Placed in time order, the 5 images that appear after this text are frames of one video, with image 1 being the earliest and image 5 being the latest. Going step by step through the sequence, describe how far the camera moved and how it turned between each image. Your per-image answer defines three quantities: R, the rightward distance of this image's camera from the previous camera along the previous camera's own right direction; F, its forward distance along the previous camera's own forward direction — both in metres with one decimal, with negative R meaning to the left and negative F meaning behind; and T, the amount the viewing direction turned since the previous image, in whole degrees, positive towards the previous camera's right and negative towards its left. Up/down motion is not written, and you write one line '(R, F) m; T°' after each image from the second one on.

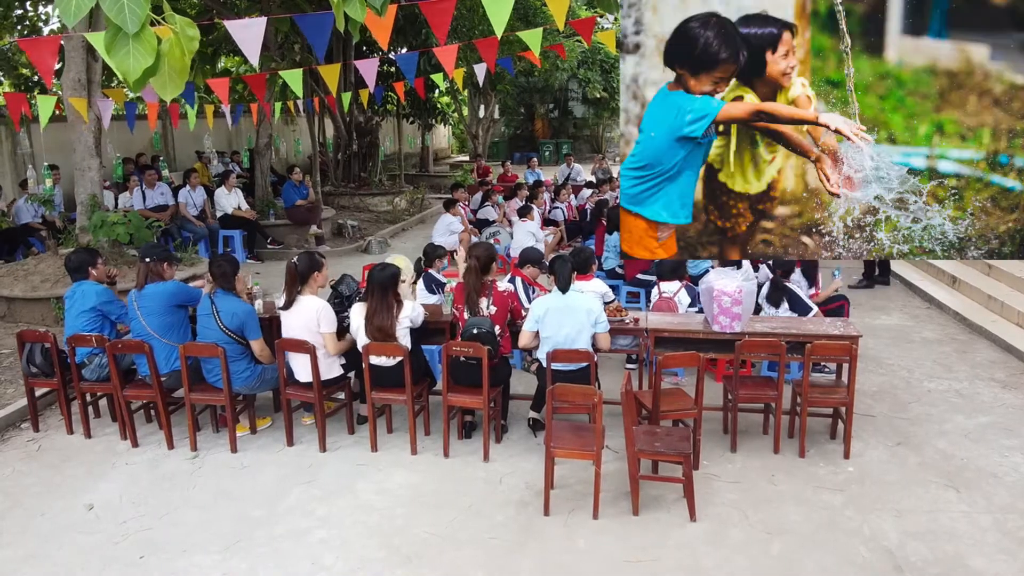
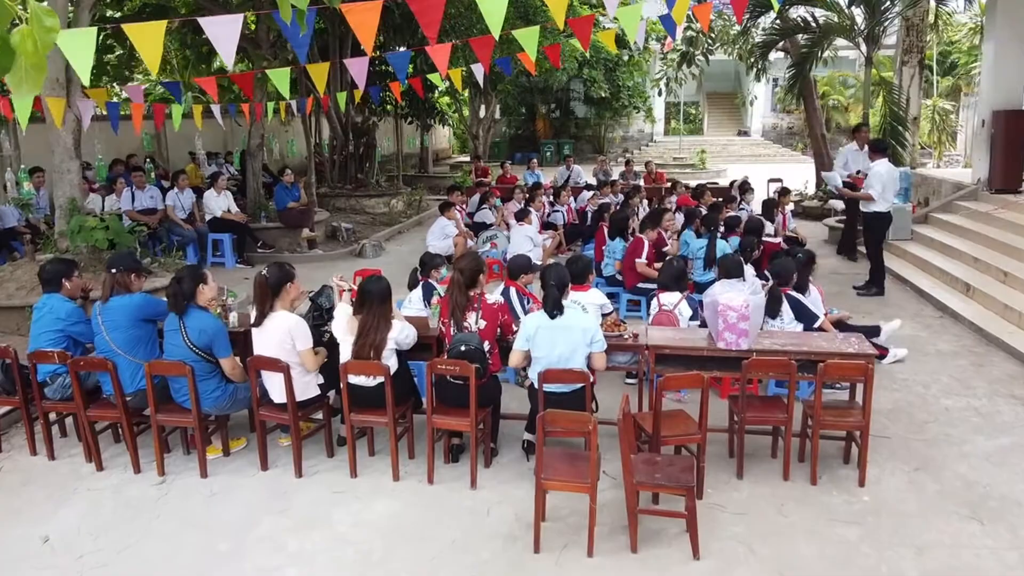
(+0.1, +0.3) m; 0°
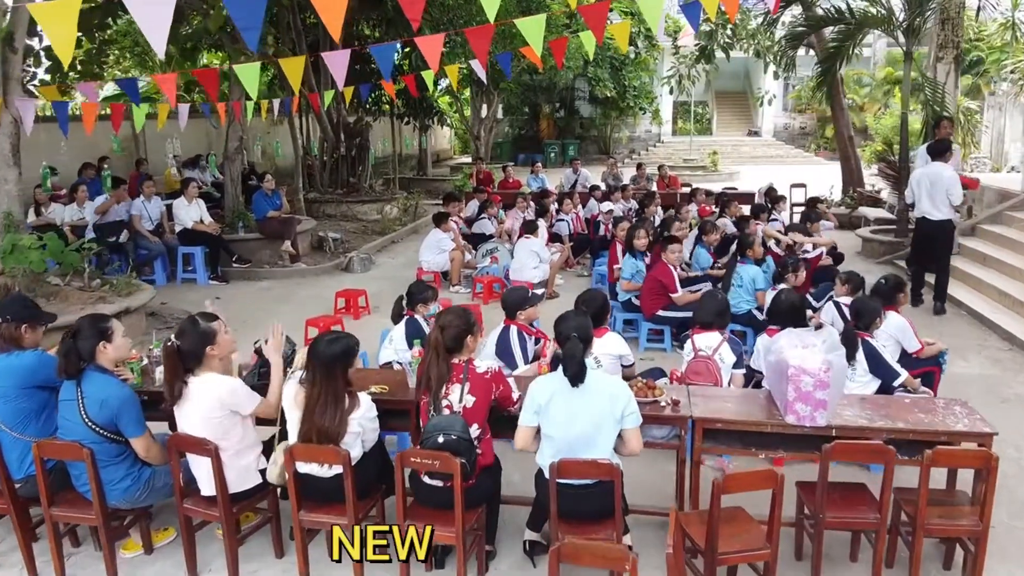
(0.0, +0.9) m; 0°
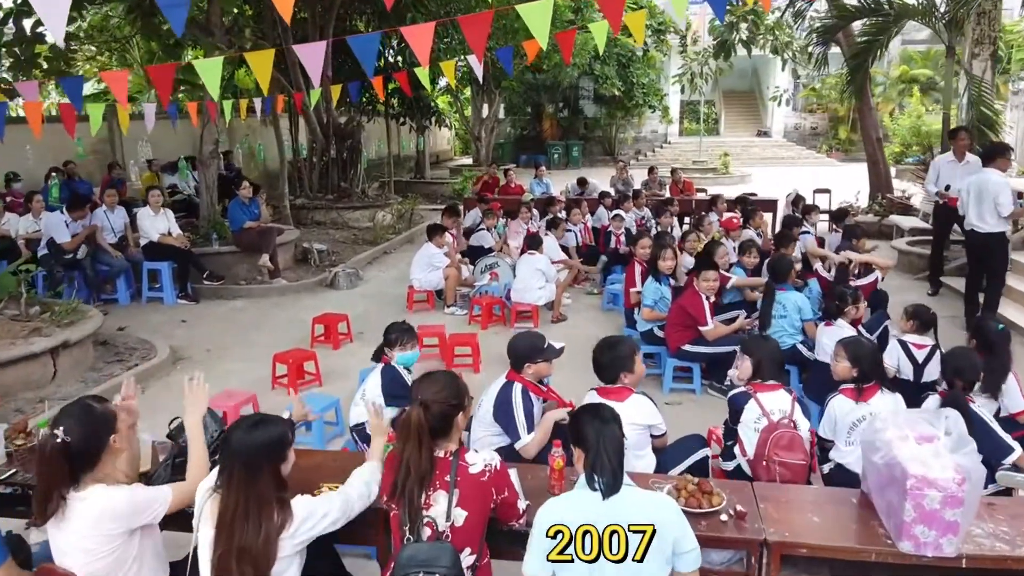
(0.0, +0.8) m; 0°
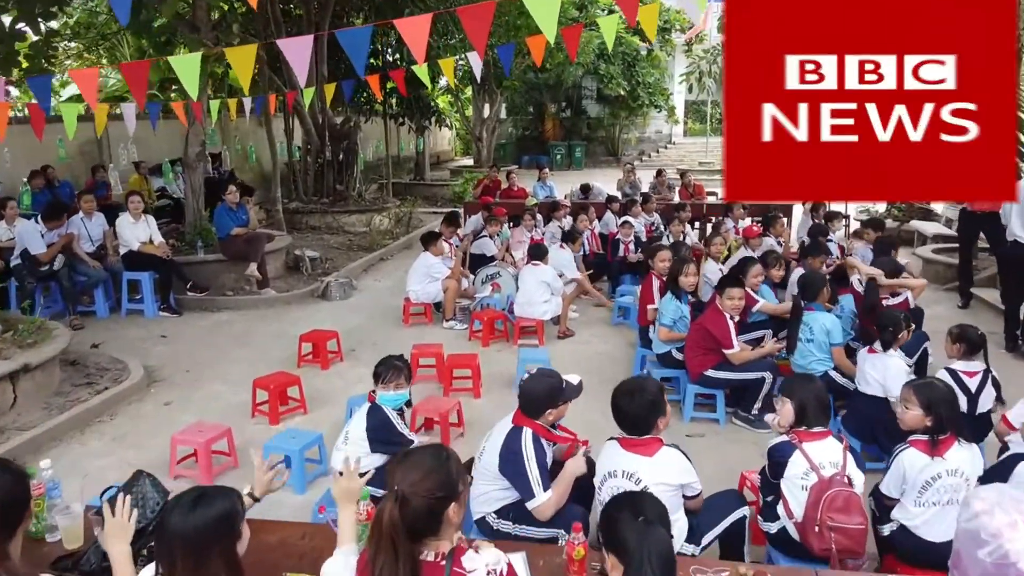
(0.0, +0.4) m; 0°
